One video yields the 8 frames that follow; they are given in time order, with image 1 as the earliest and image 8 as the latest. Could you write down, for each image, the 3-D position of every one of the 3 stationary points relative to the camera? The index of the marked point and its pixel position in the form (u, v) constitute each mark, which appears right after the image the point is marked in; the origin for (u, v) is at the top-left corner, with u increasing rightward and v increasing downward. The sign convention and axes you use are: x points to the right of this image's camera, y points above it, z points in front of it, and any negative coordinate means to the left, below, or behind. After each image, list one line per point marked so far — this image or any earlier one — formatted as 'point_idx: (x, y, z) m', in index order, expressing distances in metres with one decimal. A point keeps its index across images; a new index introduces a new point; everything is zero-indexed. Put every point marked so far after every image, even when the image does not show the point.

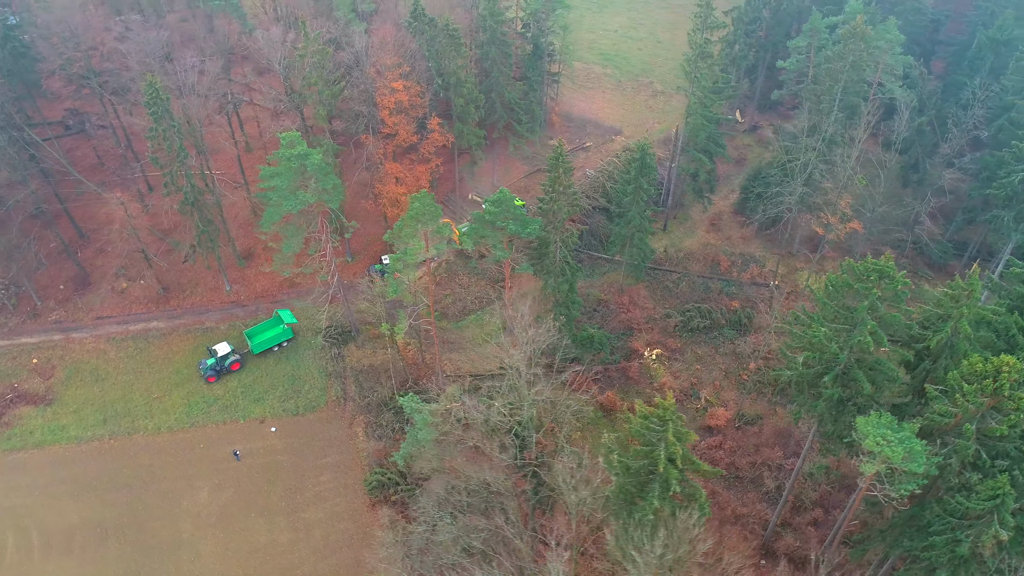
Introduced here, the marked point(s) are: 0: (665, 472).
0: (+3.5, -4.2, +16.4) m
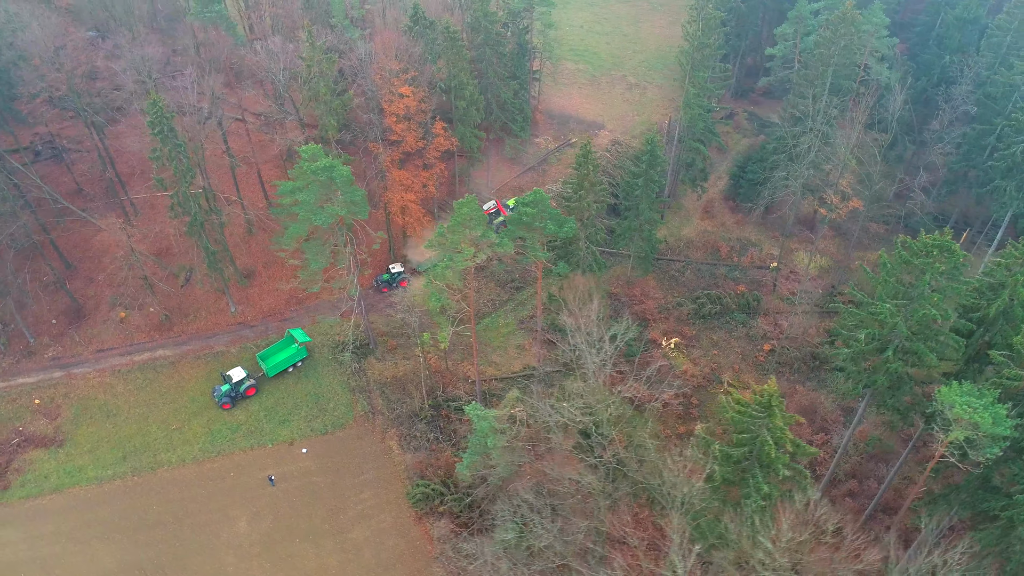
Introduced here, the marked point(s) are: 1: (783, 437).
0: (+6.0, -3.9, +16.7) m
1: (+6.3, -3.5, +16.6) m
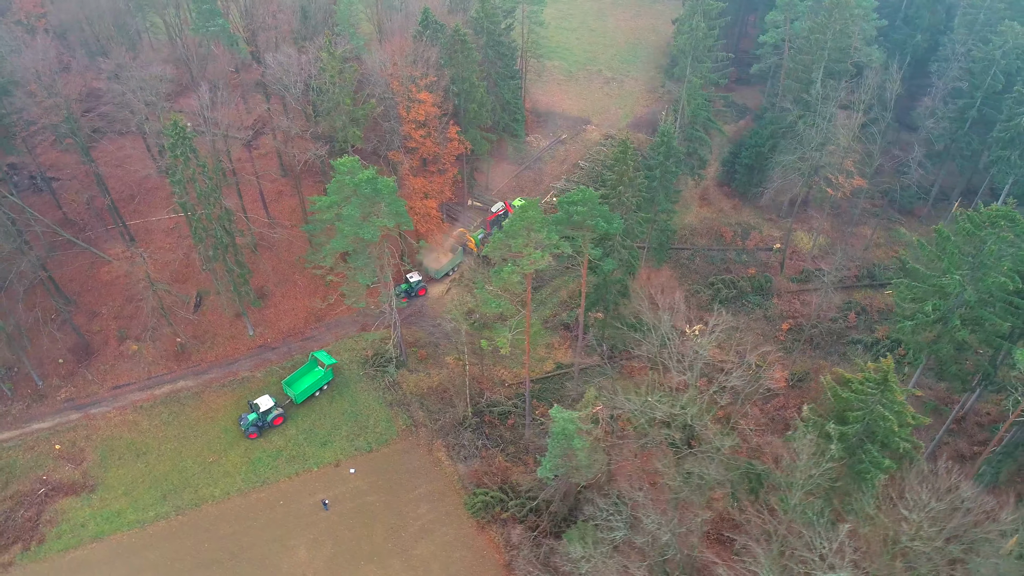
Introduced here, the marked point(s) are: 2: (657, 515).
0: (+9.1, -3.4, +17.2) m
1: (+9.3, -3.0, +17.1) m
2: (+3.9, -6.1, +19.4) m
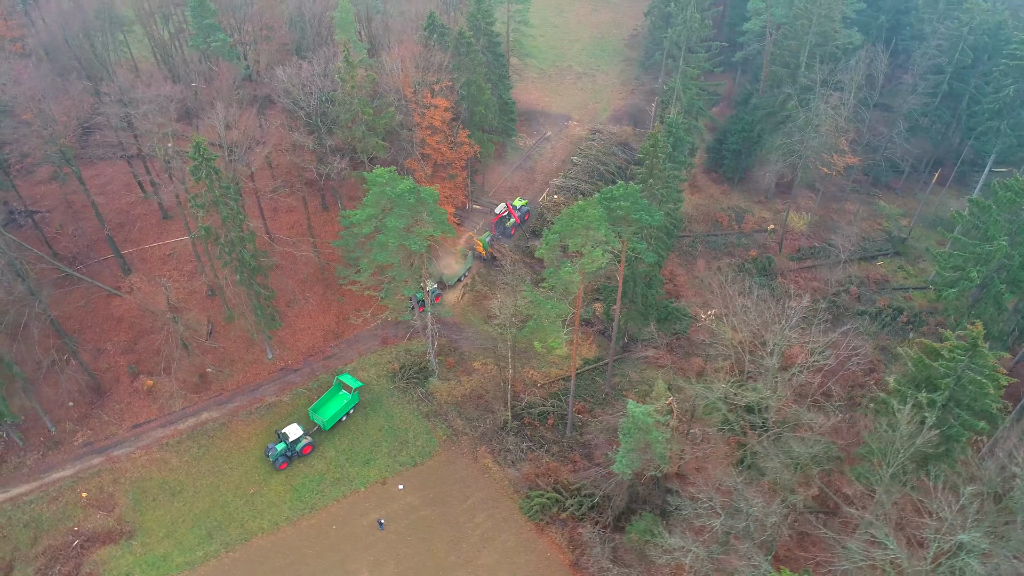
0: (+11.8, -2.7, +18.0) m
1: (+12.1, -2.2, +17.9) m
2: (+6.7, -5.8, +19.7) m
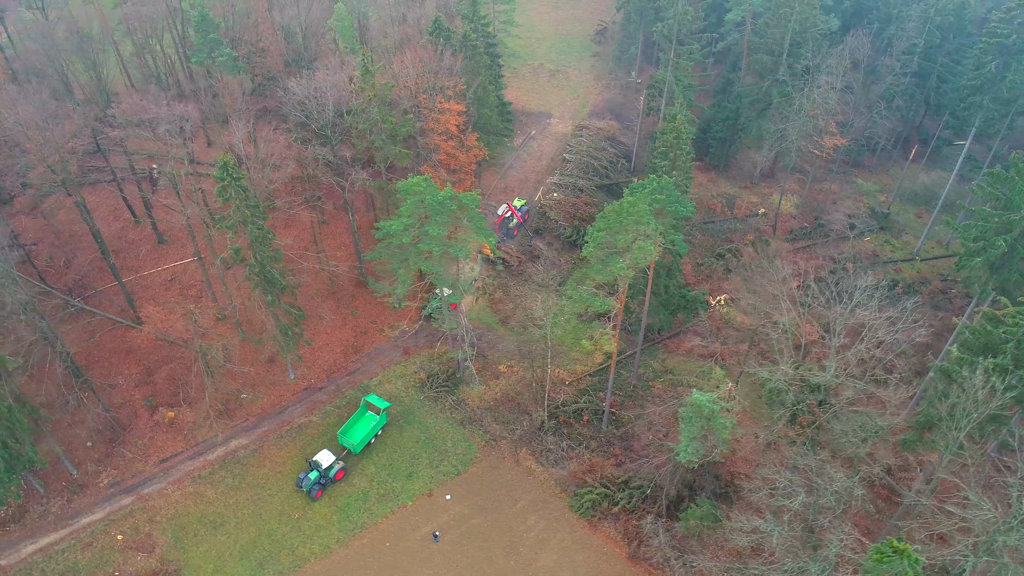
0: (+14.2, -1.8, +19.0) m
1: (+14.4, -1.3, +19.0) m
2: (+9.2, -5.2, +20.4) m
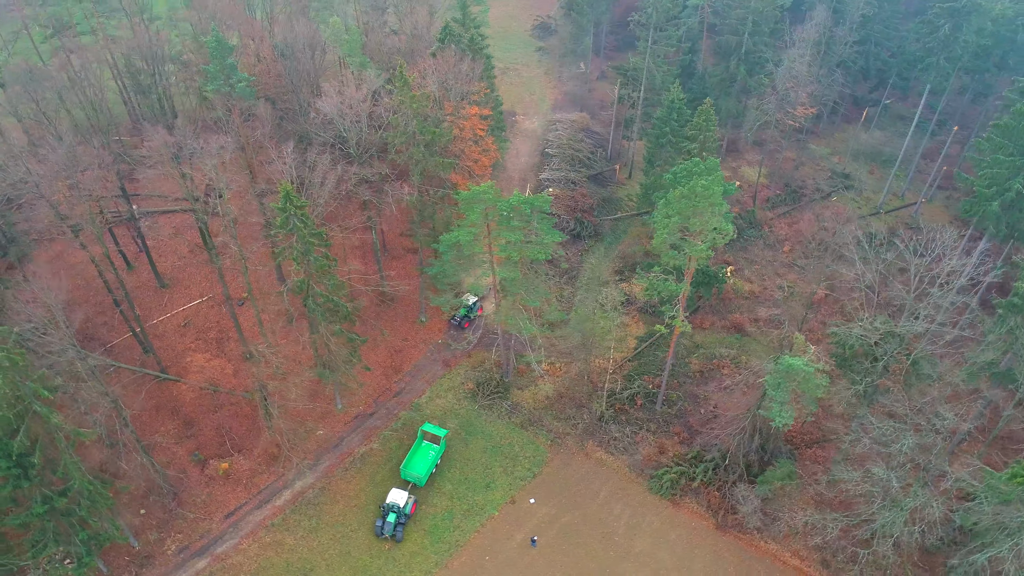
0: (+17.8, +0.3, +21.4) m
1: (+17.9, +0.8, +21.4) m
2: (+13.2, -3.8, +22.0) m
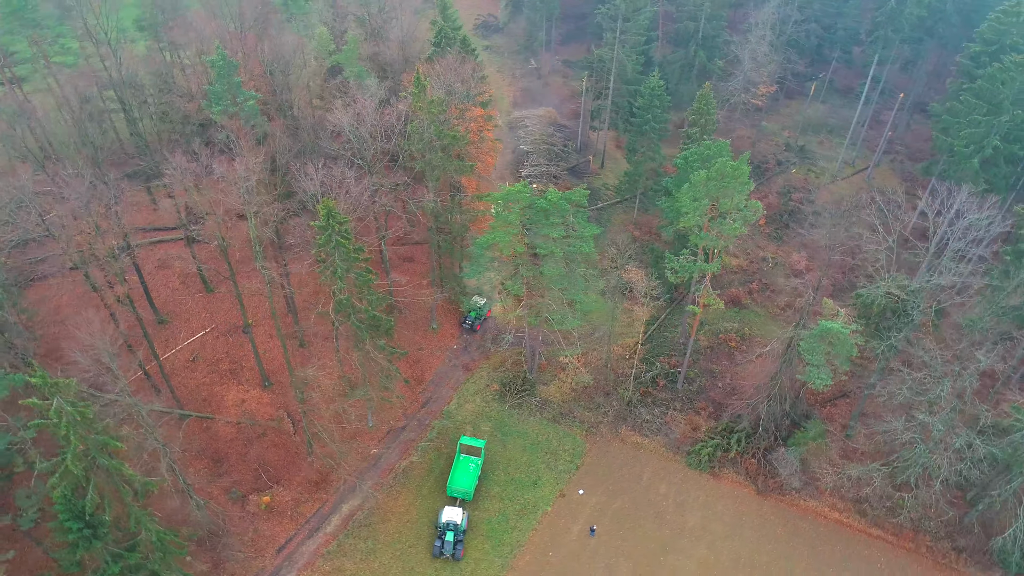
0: (+19.5, +2.3, +23.6) m
1: (+19.6, +2.8, +23.6) m
2: (+15.3, -2.3, +23.8) m
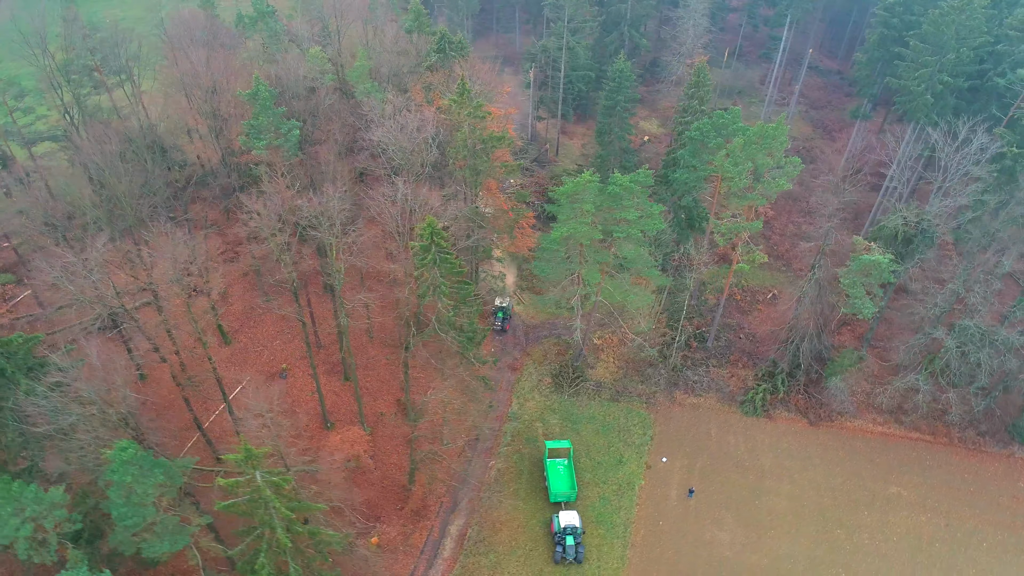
0: (+21.7, +6.2, +28.0) m
1: (+21.7, +6.8, +27.9) m
2: (+18.5, +1.0, +27.4) m
